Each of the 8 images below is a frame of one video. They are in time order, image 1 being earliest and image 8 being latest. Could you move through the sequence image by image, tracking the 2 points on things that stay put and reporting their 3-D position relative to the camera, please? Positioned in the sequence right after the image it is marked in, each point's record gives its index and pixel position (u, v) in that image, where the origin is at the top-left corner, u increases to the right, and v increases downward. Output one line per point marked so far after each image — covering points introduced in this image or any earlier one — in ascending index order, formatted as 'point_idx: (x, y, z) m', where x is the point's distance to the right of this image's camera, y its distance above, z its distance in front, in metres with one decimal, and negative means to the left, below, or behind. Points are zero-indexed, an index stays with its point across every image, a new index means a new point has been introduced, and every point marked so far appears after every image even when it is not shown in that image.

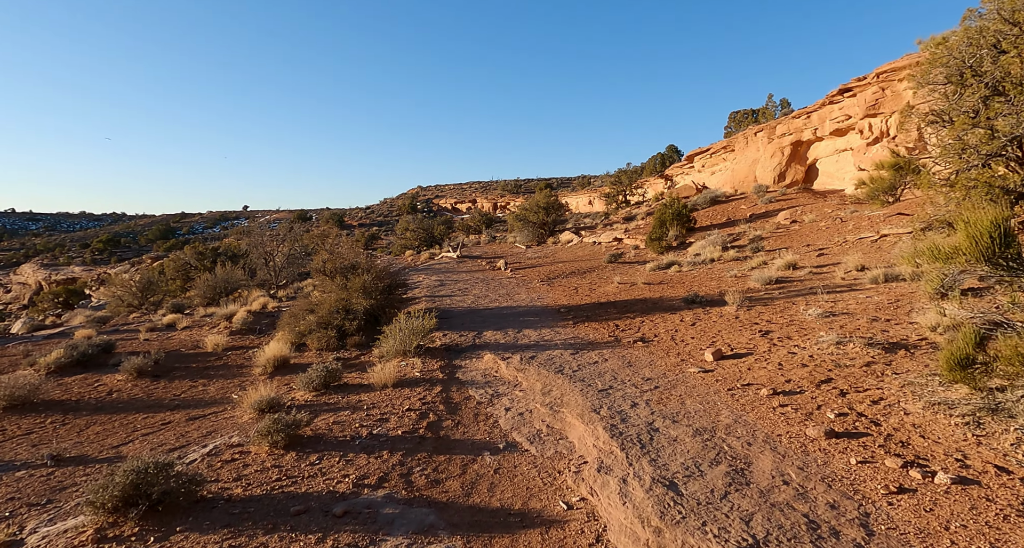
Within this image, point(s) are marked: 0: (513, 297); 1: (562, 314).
0: (0.0, -0.7, +14.2) m
1: (+1.1, -0.9, +11.2) m
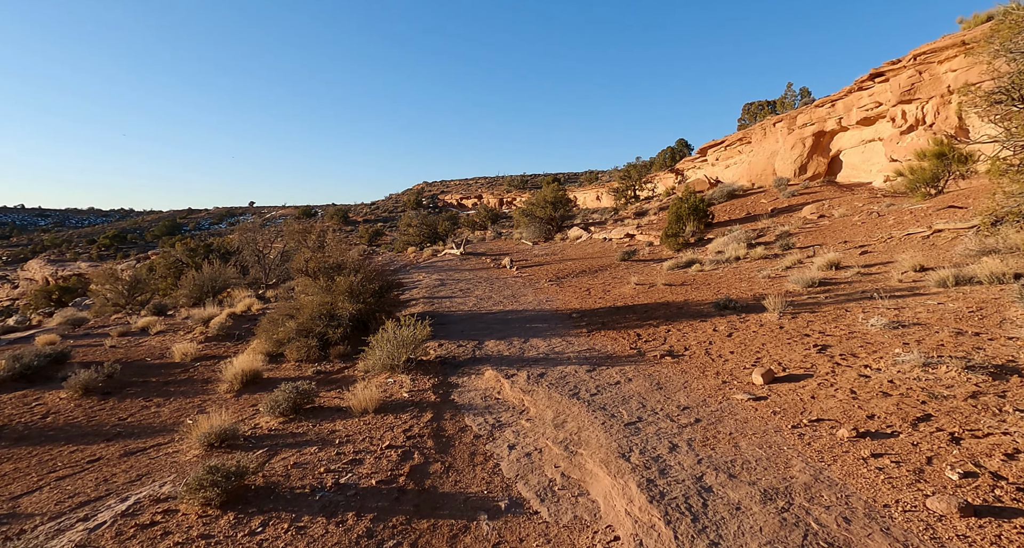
0: (+0.1, -0.7, +12.9) m
1: (+1.2, -0.9, +9.9) m
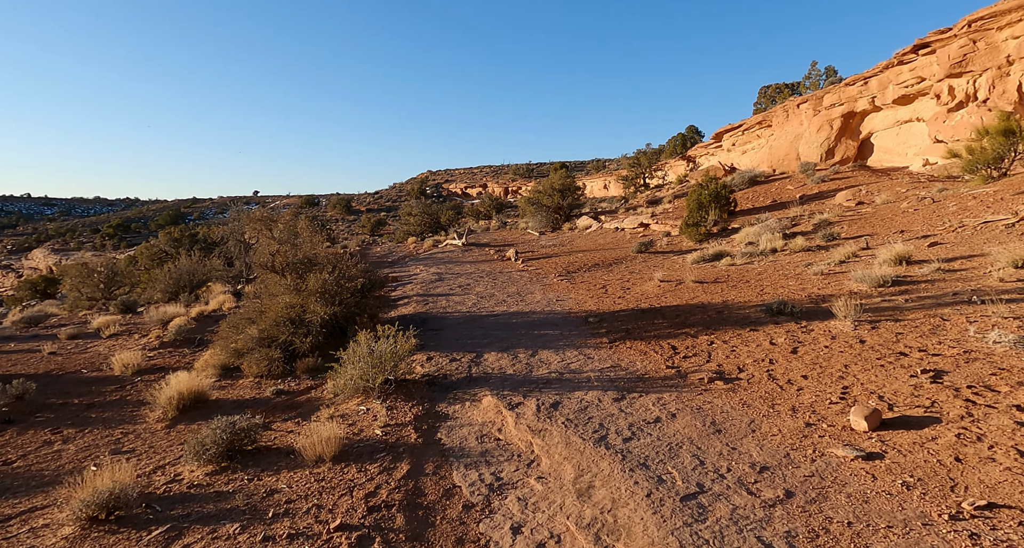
0: (+0.3, -0.6, +11.3) m
1: (+1.2, -0.8, +8.3) m
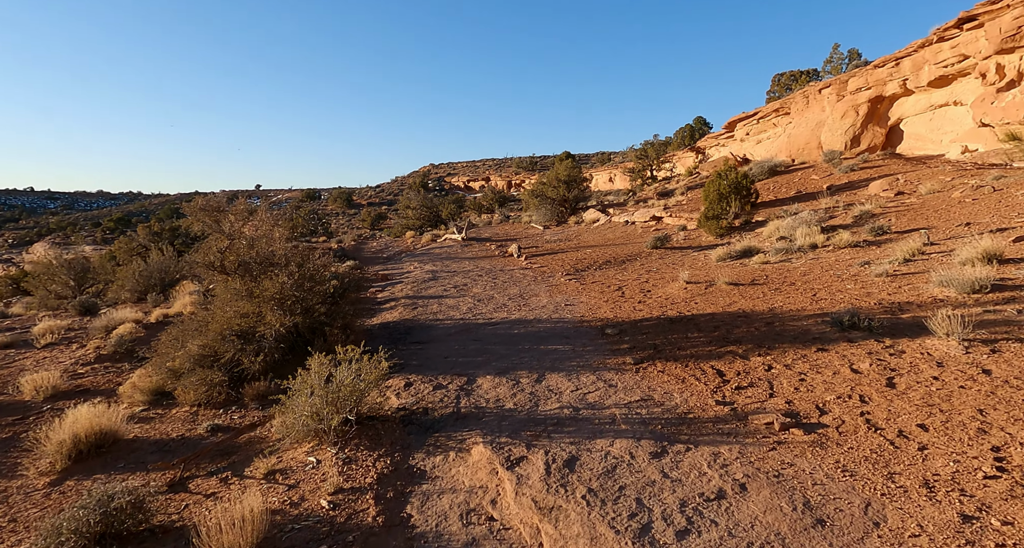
0: (+0.3, -0.6, +9.8) m
1: (+1.2, -0.9, +6.8) m
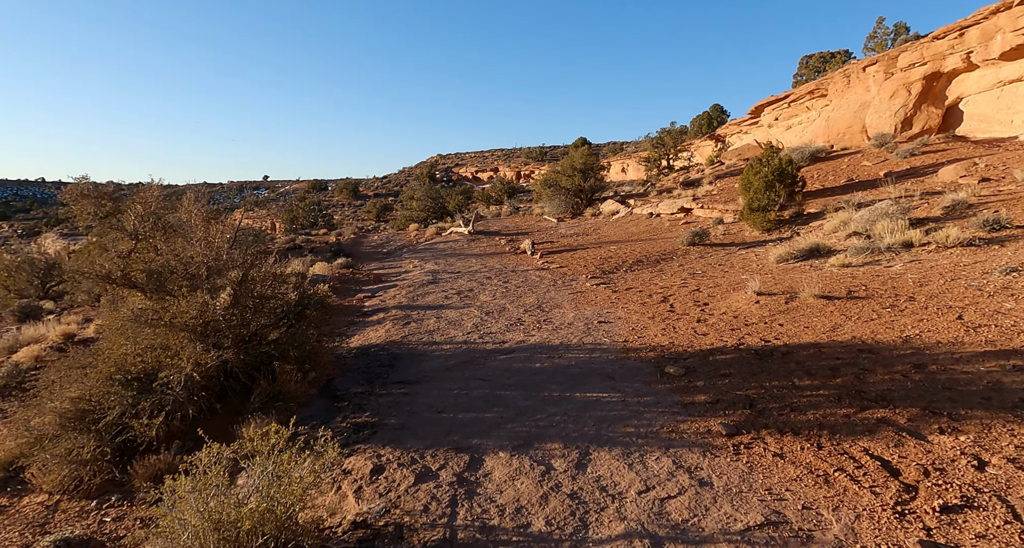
0: (+0.5, -0.6, +7.6) m
1: (+1.4, -1.0, +4.7) m
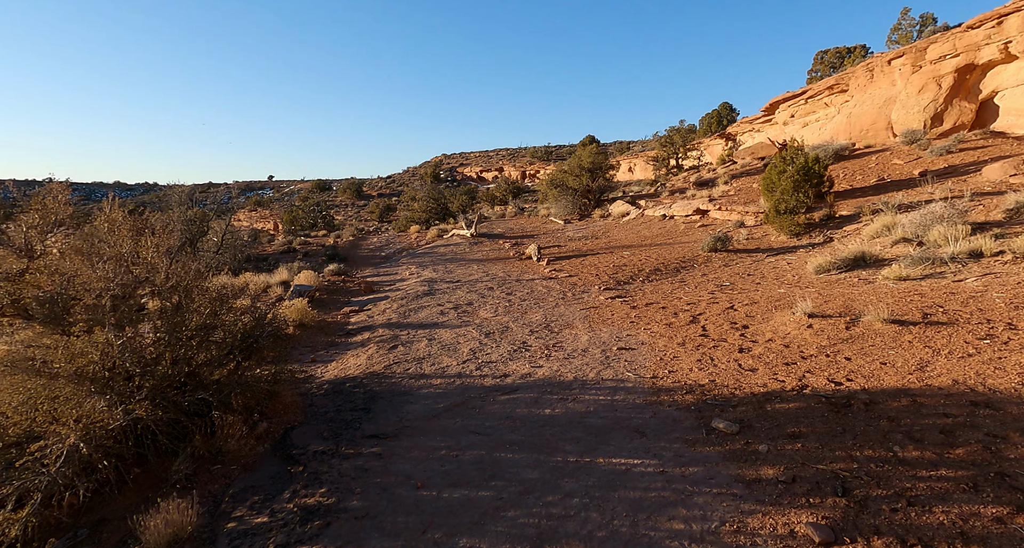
0: (+0.6, -0.8, +6.5) m
1: (+1.5, -1.2, +3.5) m
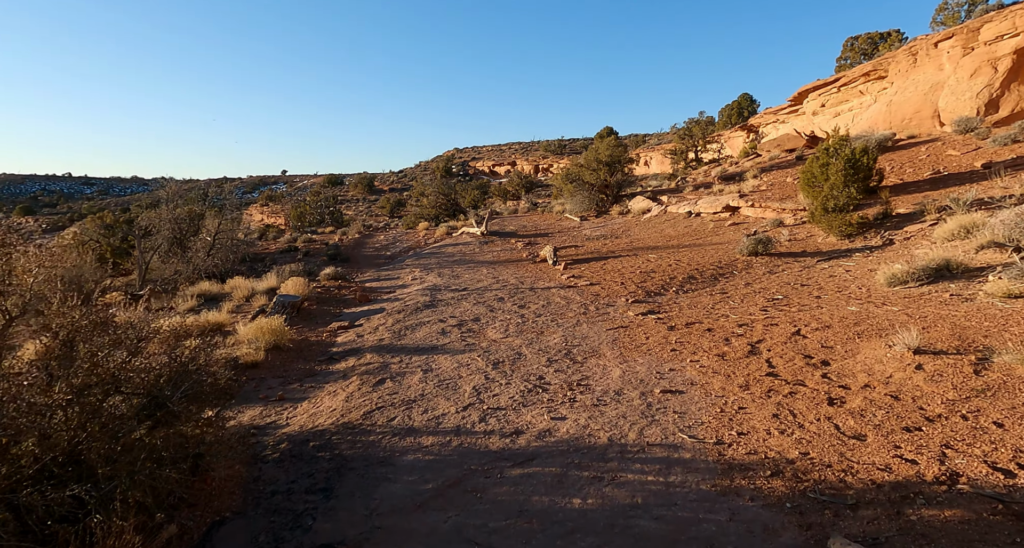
0: (+0.7, -1.0, +5.1) m
1: (+1.5, -1.4, +2.1) m
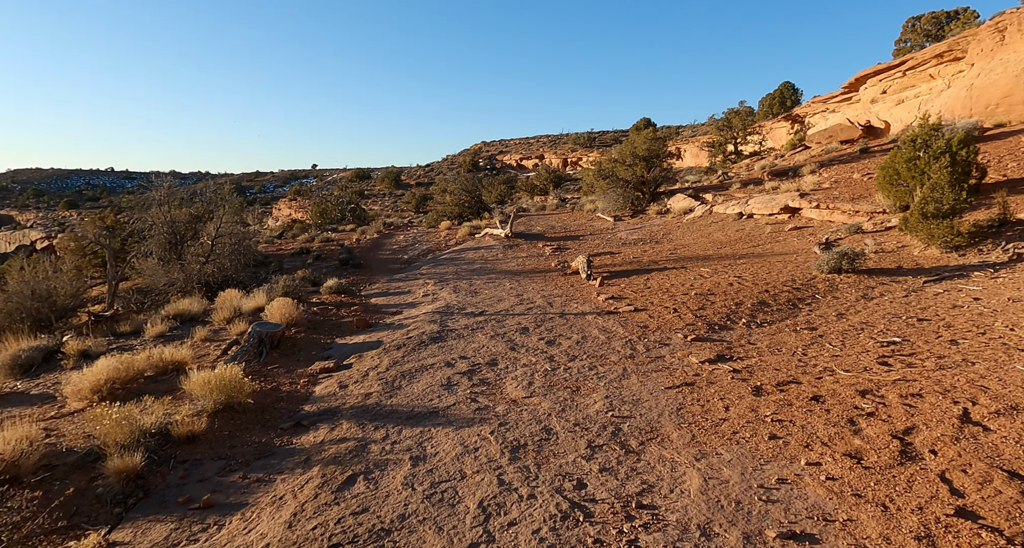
0: (+0.9, -1.4, +3.3) m
1: (+1.5, -1.9, +0.2) m
